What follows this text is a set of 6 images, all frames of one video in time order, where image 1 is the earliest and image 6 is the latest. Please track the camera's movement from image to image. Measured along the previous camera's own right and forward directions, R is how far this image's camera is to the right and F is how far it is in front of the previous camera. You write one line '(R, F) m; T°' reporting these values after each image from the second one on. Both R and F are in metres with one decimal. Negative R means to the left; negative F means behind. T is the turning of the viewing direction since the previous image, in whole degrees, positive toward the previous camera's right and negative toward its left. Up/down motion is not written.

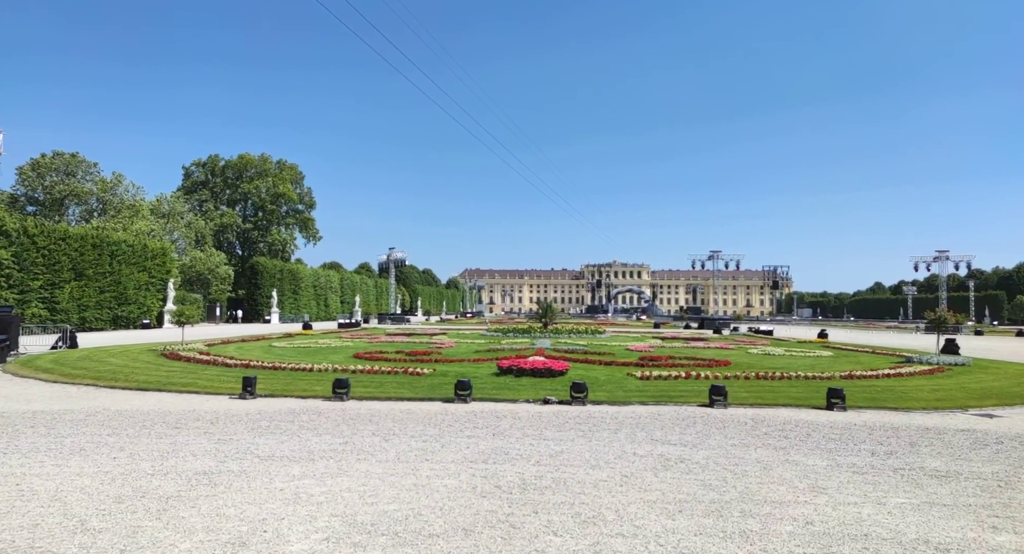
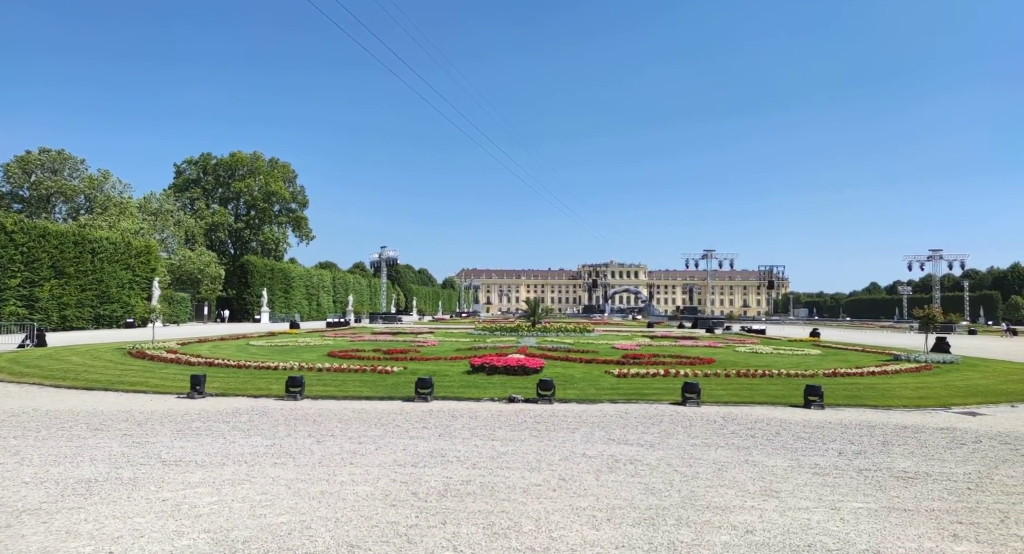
(+0.6, +0.6) m; 0°
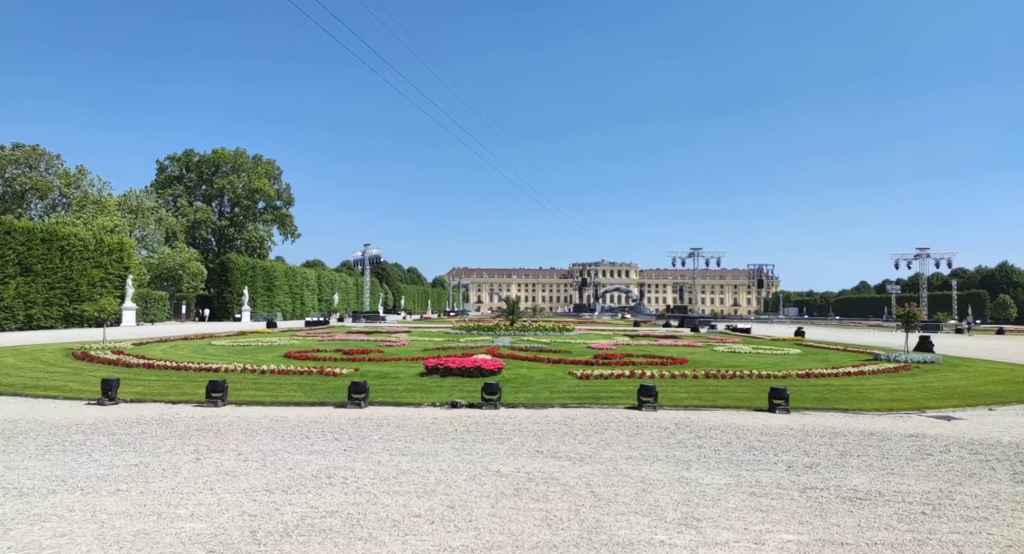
(+0.8, +0.9) m; +1°
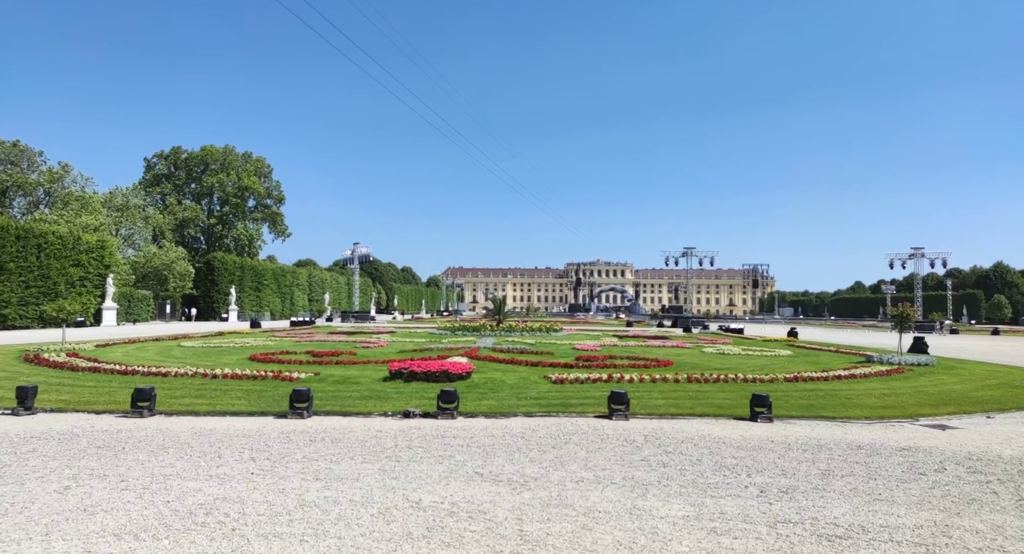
(+0.6, +1.0) m; 0°
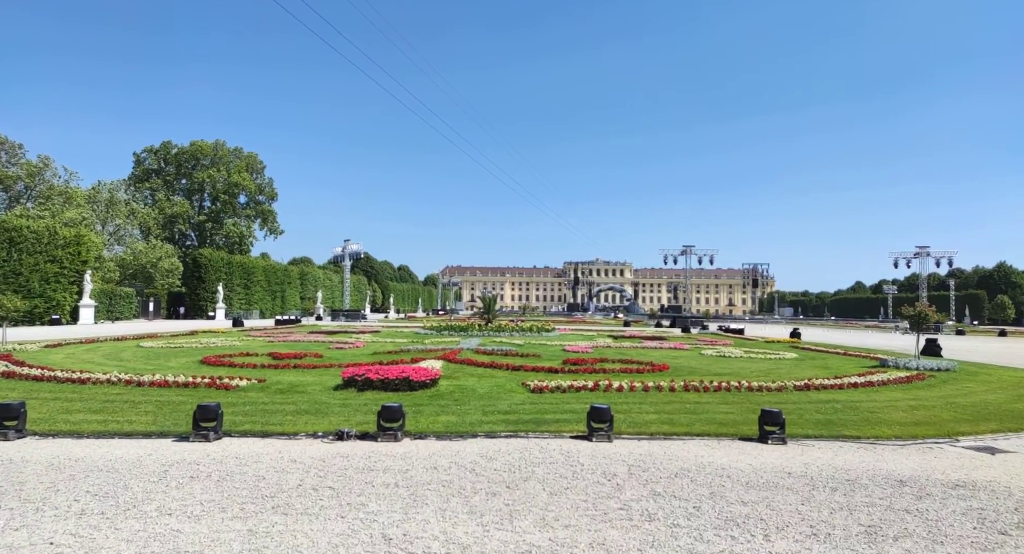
(+0.5, +2.0) m; 0°
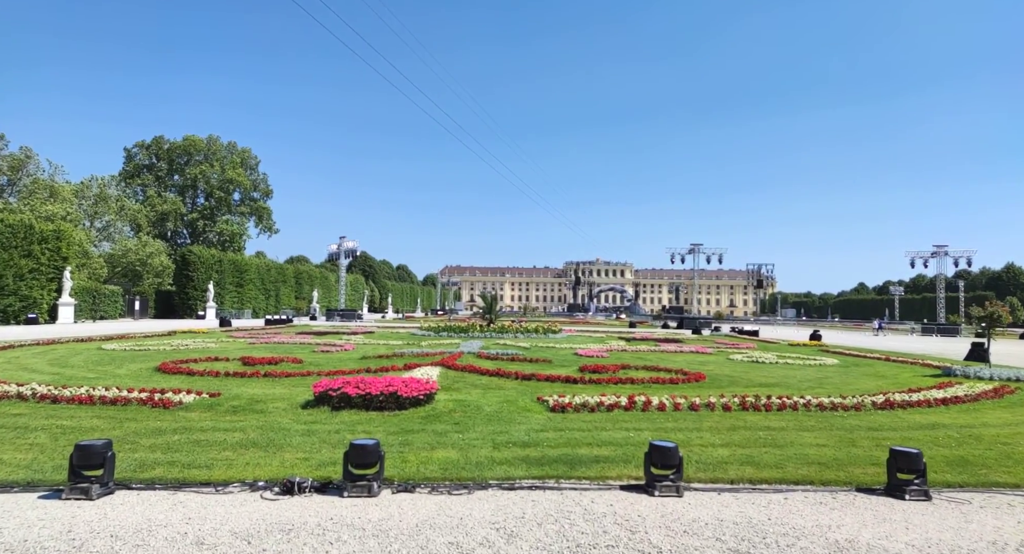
(-0.2, +2.8) m; 0°
